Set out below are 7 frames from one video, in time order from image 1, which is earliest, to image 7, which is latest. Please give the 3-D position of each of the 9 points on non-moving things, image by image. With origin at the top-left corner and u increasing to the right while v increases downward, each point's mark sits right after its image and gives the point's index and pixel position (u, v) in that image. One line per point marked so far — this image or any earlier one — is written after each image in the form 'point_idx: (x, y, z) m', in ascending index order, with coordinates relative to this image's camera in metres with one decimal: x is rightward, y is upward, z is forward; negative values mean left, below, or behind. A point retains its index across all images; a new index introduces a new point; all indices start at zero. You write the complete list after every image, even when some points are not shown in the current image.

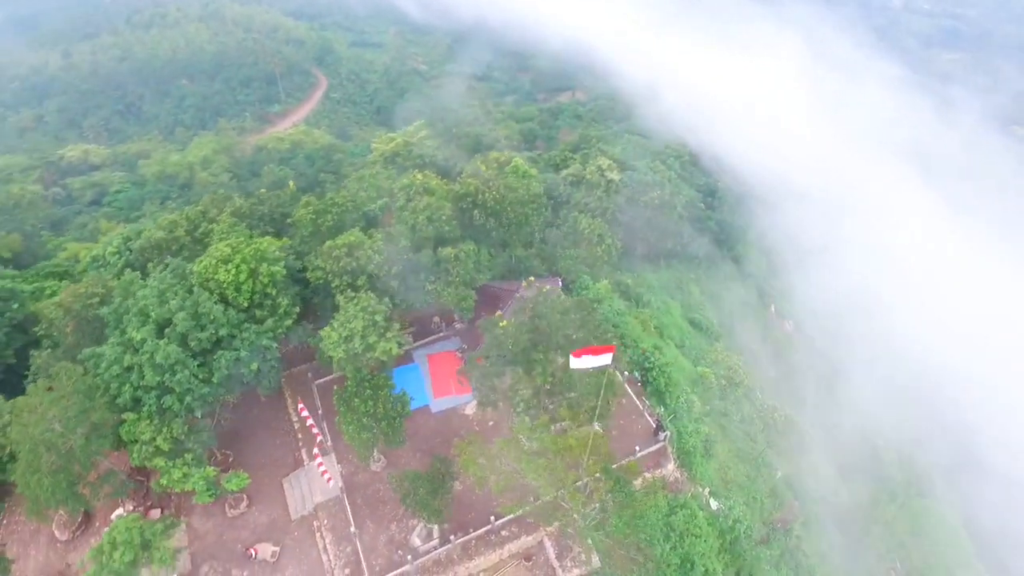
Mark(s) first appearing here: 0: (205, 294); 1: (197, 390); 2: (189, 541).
0: (-6.9, -0.1, +14.1) m
1: (-6.8, -2.2, +13.4) m
2: (-7.3, -5.8, +14.3) m
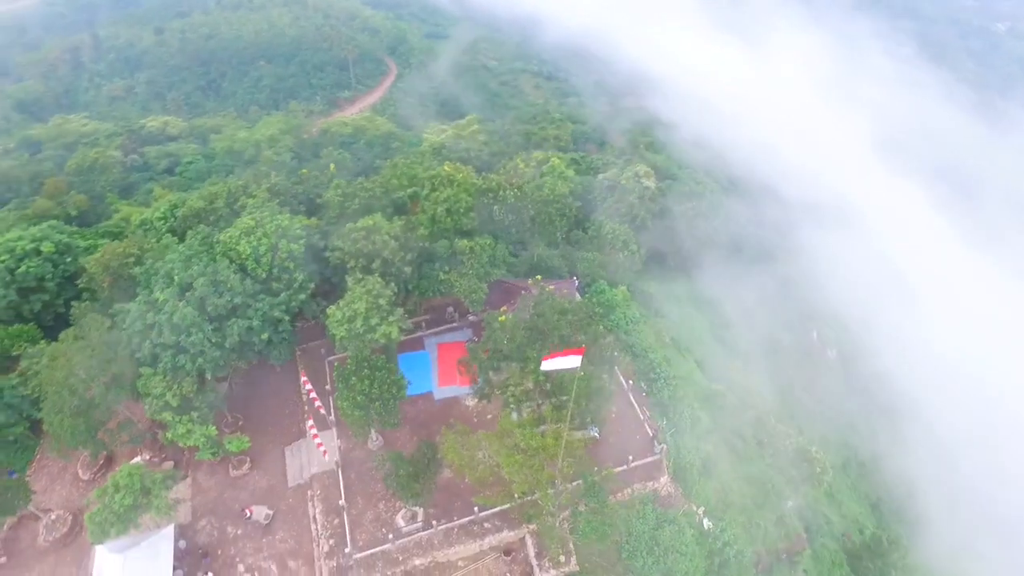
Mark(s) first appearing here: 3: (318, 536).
0: (-6.8, +0.6, +14.9) m
1: (-6.9, -1.5, +14.2) m
2: (-7.7, -5.0, +15.1) m
3: (-4.5, -5.7, +14.5) m
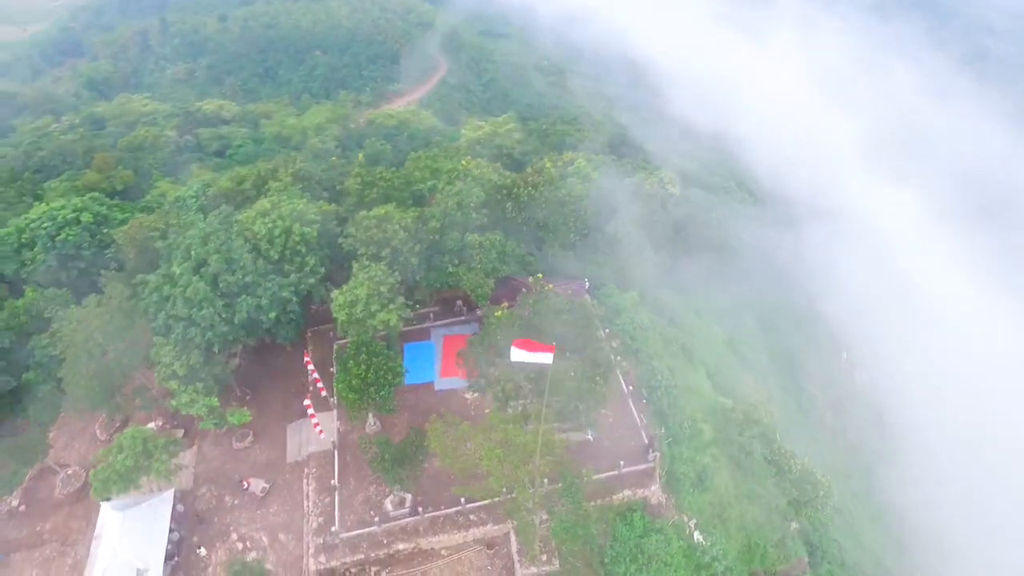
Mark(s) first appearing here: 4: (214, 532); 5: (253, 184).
0: (-6.7, +1.1, +15.4) m
1: (-6.9, -0.9, +14.7) m
2: (-7.9, -4.4, +15.7) m
3: (-4.9, -5.3, +14.9) m
4: (-7.0, -5.7, +14.7) m
5: (-7.9, +3.2, +19.0) m
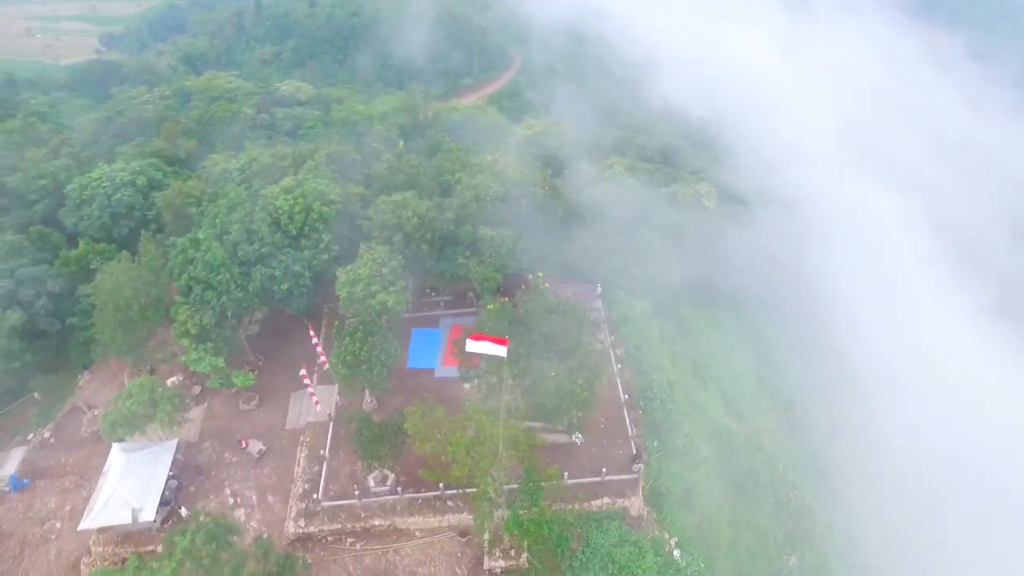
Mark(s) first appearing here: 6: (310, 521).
0: (-6.5, +1.9, +16.2) m
1: (-7.0, -0.1, +15.6) m
2: (-8.2, -3.5, +16.7) m
3: (-5.4, -4.7, +15.5) m
4: (-7.5, -4.9, +15.5) m
5: (-7.1, +4.0, +19.9) m
6: (-4.7, -5.5, +14.6) m
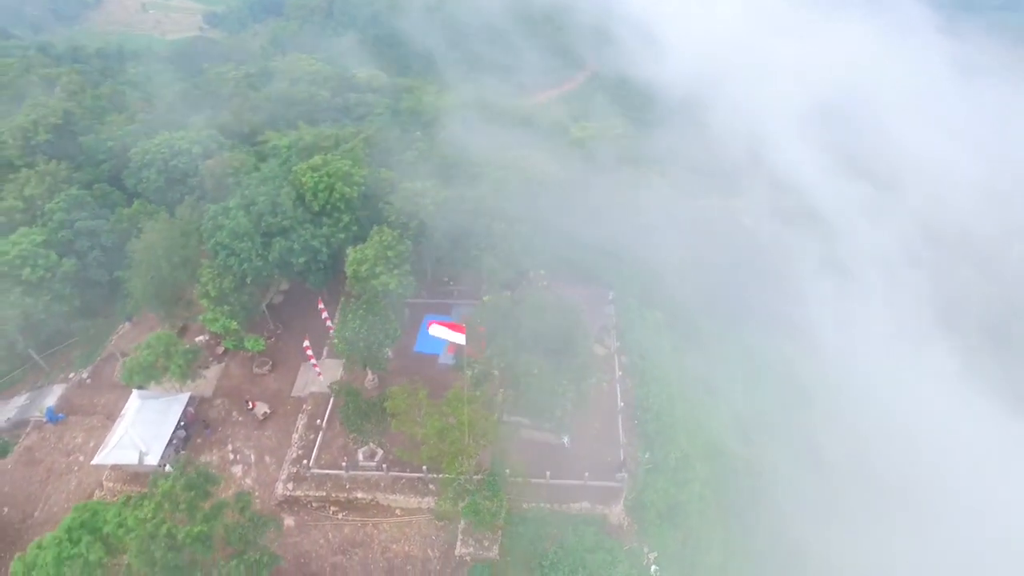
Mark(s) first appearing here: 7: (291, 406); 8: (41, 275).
0: (-6.1, +2.7, +17.0) m
1: (-6.8, +0.7, +16.4) m
2: (-8.3, -2.5, +17.7) m
3: (-5.7, -4.0, +16.2) m
4: (-7.8, -4.0, +16.5) m
5: (-6.1, +4.8, +20.7) m
6: (-5.3, -4.8, +15.3) m
7: (-6.0, -3.2, +17.1) m
8: (-14.3, +0.4, +18.9) m
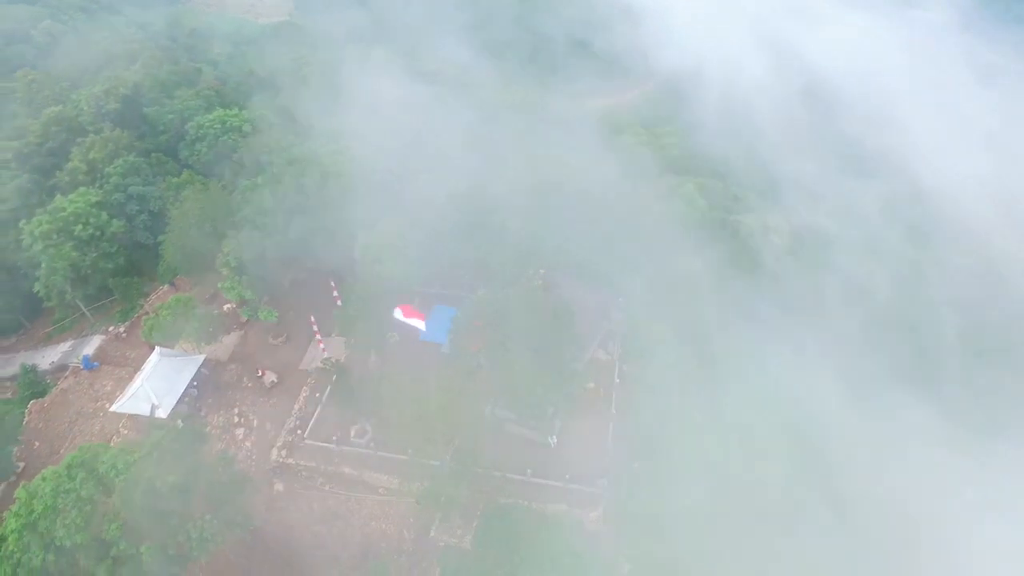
0: (-5.6, +3.3, +17.7) m
1: (-6.6, +1.4, +17.2) m
2: (-8.2, -1.6, +18.6) m
3: (-5.9, -3.4, +16.9) m
4: (-8.0, -3.1, +17.4) m
5: (-5.1, +5.5, +21.4) m
6: (-5.7, -4.2, +16.0) m
7: (-6.1, -2.5, +17.8) m
8: (-13.8, +1.8, +20.4) m
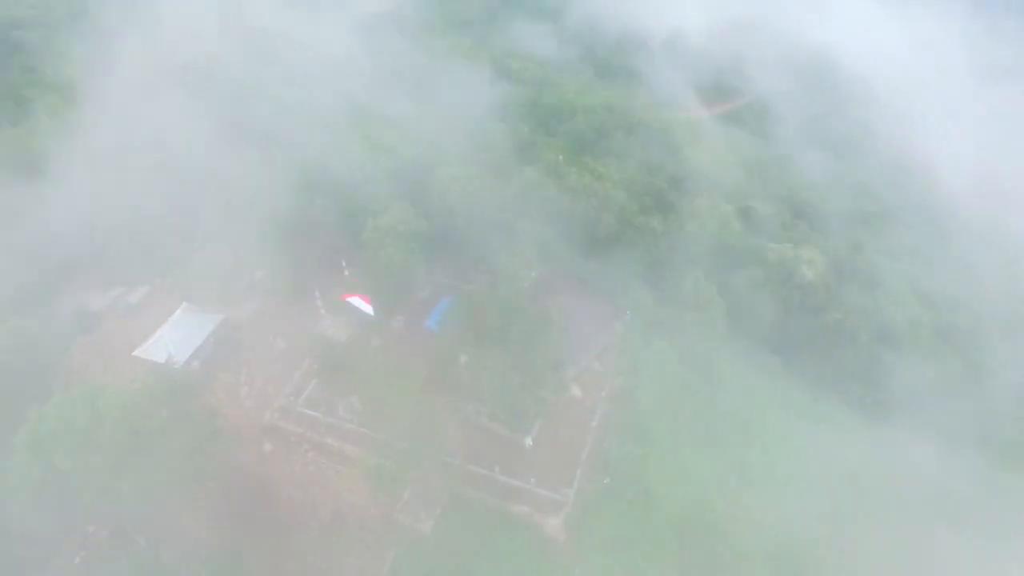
0: (-5.0, +4.0, +18.5) m
1: (-6.3, +2.2, +18.2) m
2: (-8.1, -0.6, +19.8) m
3: (-6.3, -2.6, +17.9) m
4: (-8.3, -2.1, +18.5) m
5: (-3.8, +6.0, +22.1) m
6: (-6.2, -3.5, +16.9) m
7: (-6.2, -1.8, +18.7) m
8: (-13.0, +3.5, +22.2) m
